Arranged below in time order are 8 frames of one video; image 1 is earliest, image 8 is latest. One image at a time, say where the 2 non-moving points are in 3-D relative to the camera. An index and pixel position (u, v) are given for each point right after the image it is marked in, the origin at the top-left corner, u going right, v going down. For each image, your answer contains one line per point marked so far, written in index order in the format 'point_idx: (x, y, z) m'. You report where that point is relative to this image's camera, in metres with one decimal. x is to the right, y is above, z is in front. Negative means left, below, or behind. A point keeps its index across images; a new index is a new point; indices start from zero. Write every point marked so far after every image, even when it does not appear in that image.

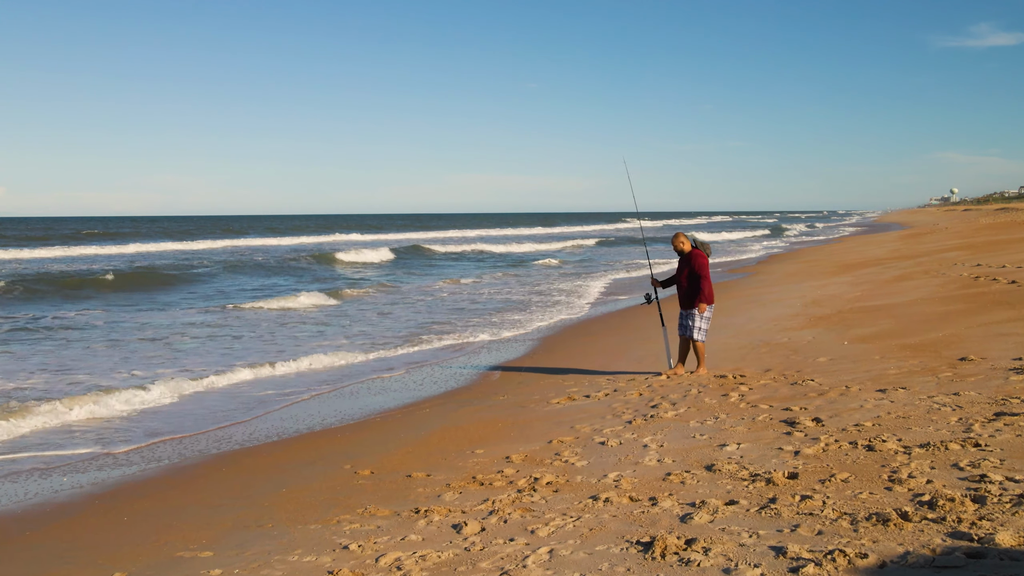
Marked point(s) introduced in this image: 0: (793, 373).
0: (+2.5, -0.8, +6.0) m
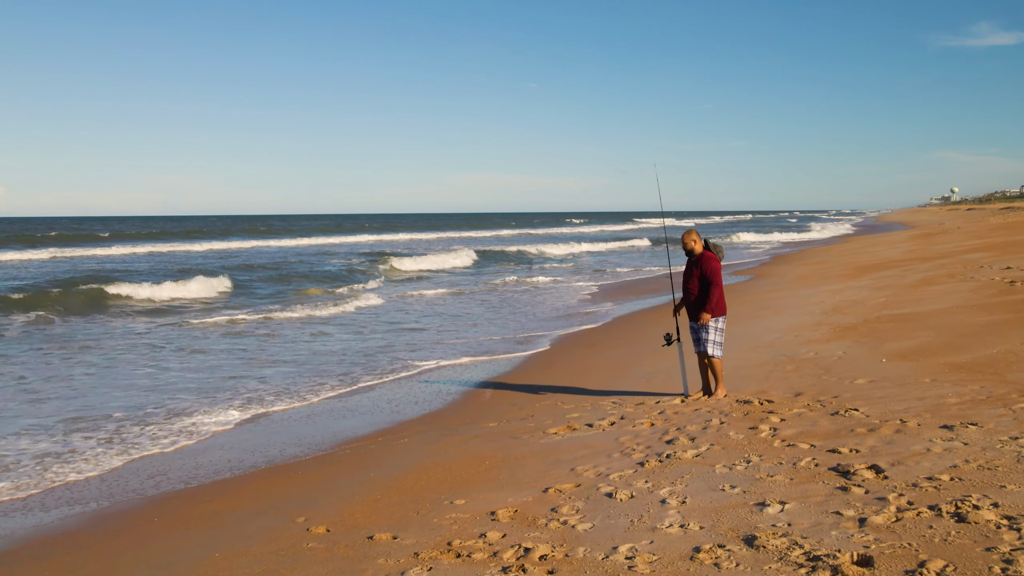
0: (+2.4, -0.8, +5.1) m
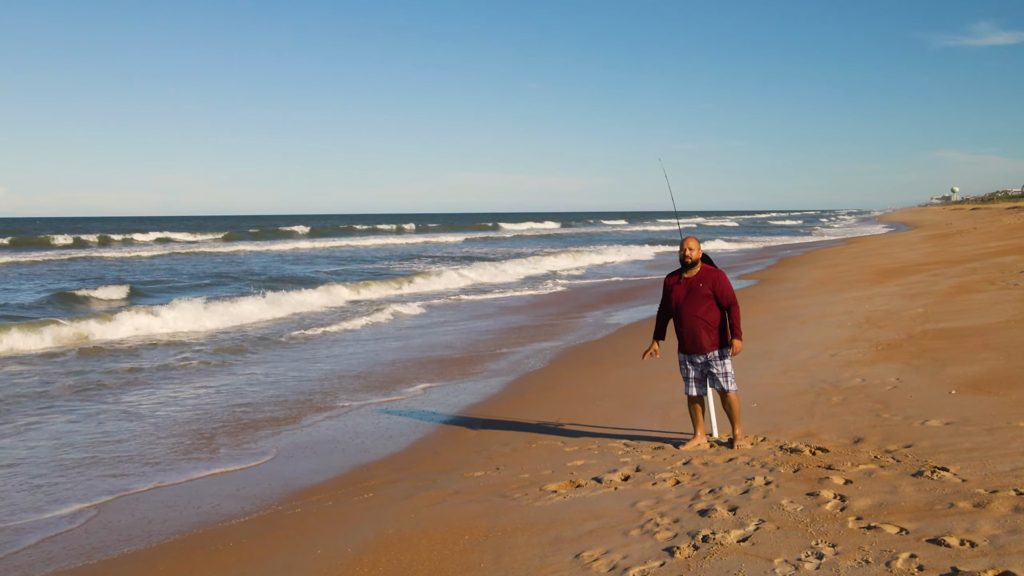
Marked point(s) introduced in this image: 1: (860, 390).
0: (+2.3, -1.0, +4.1) m
1: (+2.9, -0.8, +5.6) m
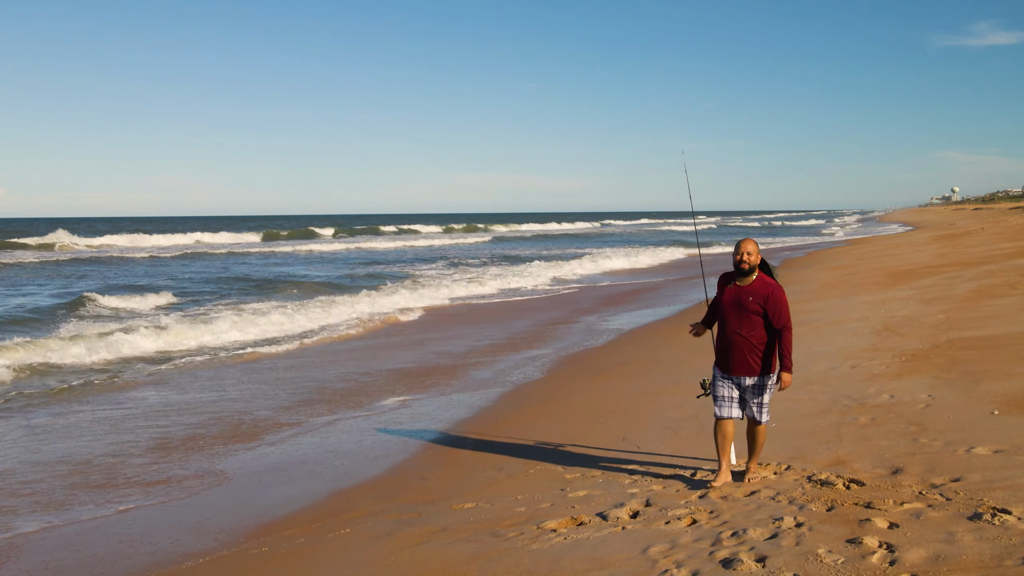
0: (+2.3, -1.0, +3.6) m
1: (+2.8, -0.9, +5.1) m
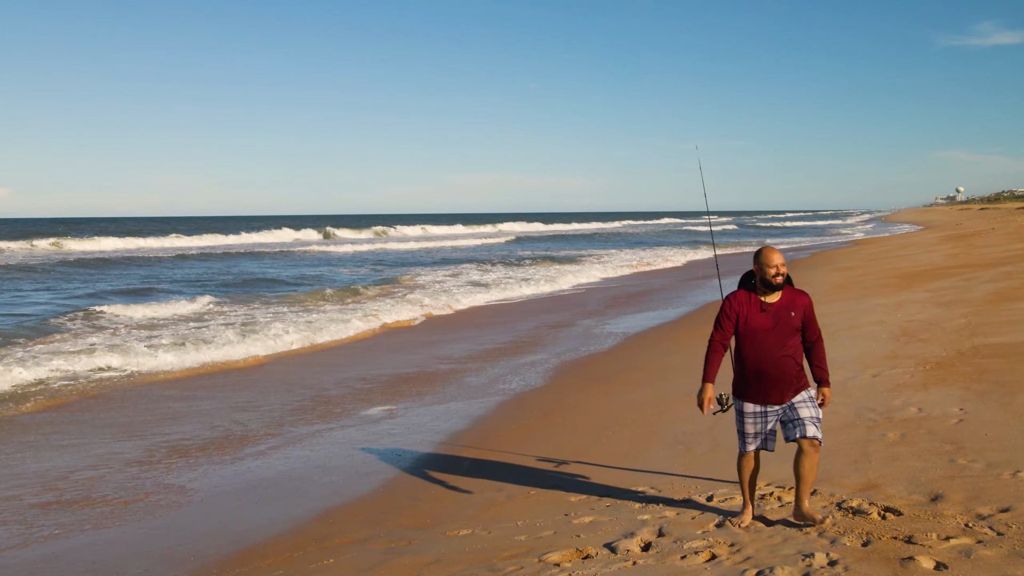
0: (+2.3, -1.1, +3.2) m
1: (+2.8, -0.9, +4.8) m
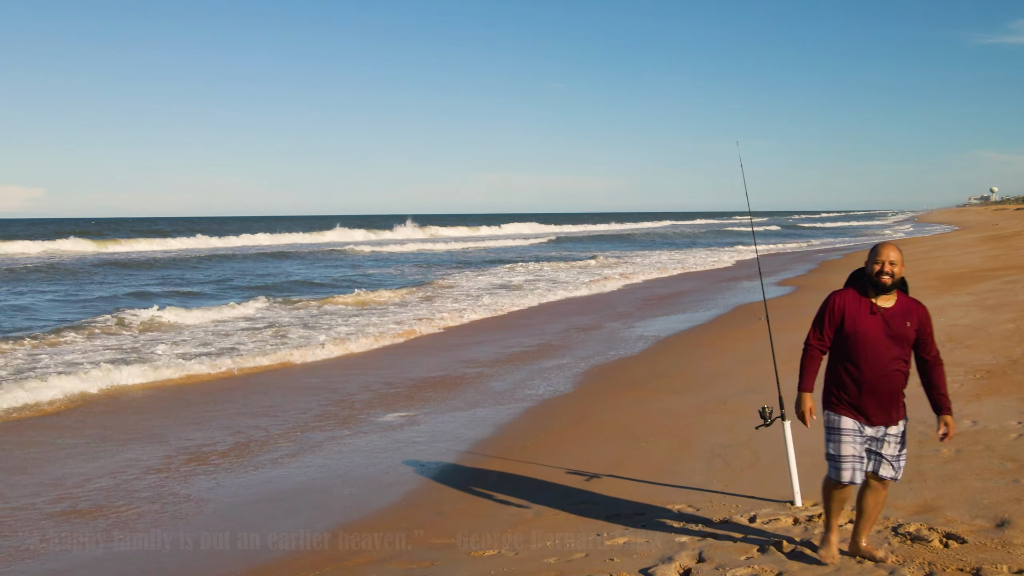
0: (+2.4, -1.1, +2.9) m
1: (+3.0, -1.0, +4.5) m
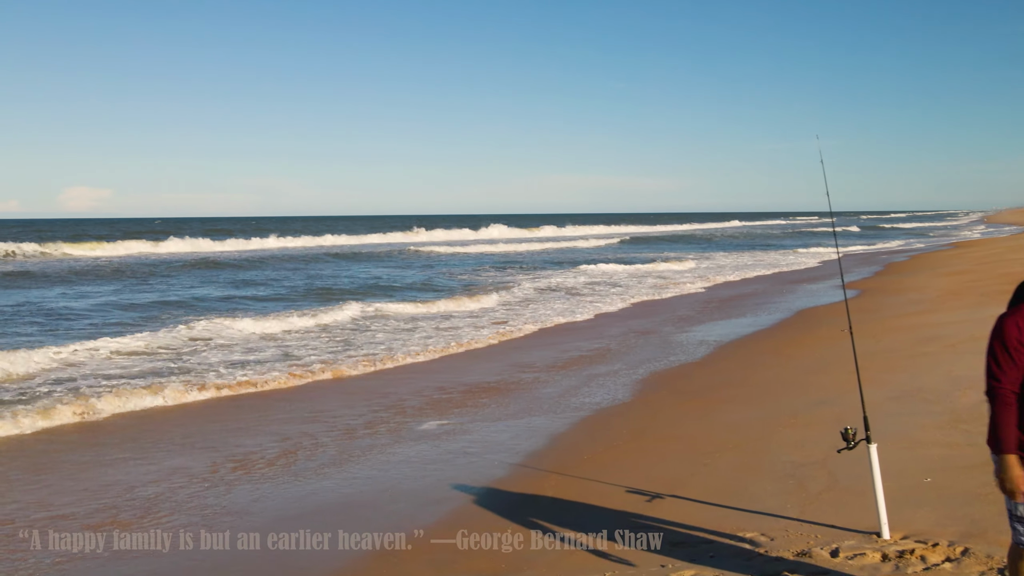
0: (+2.6, -1.2, +2.5) m
1: (+3.4, -1.0, +4.0) m
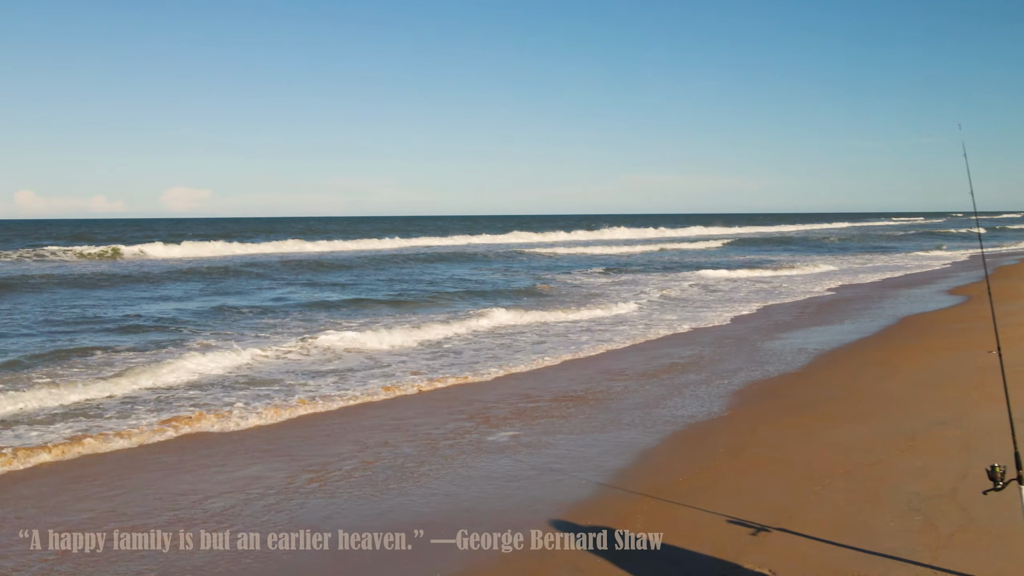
0: (+2.9, -1.2, +1.9) m
1: (+3.8, -1.1, +3.3) m
